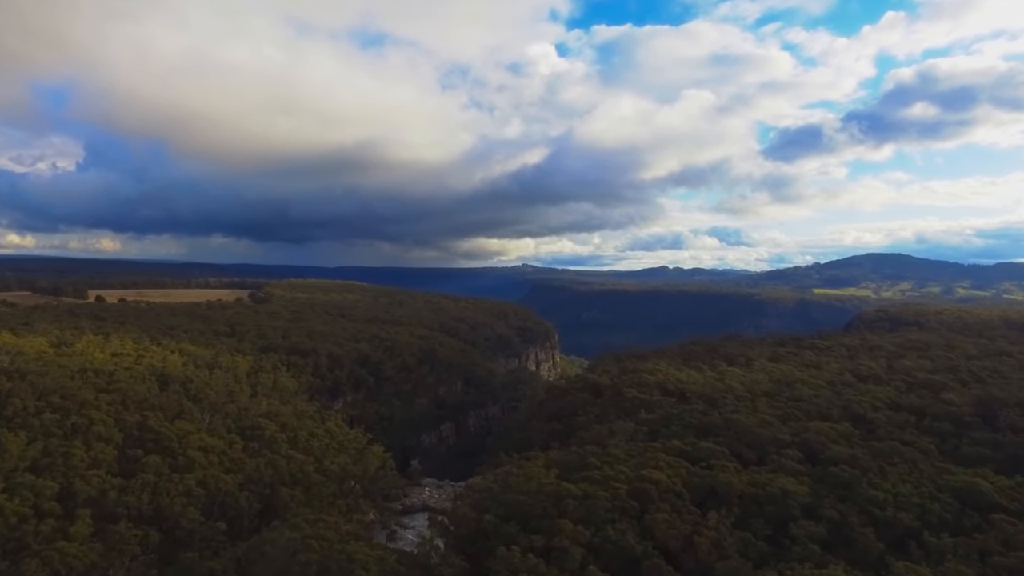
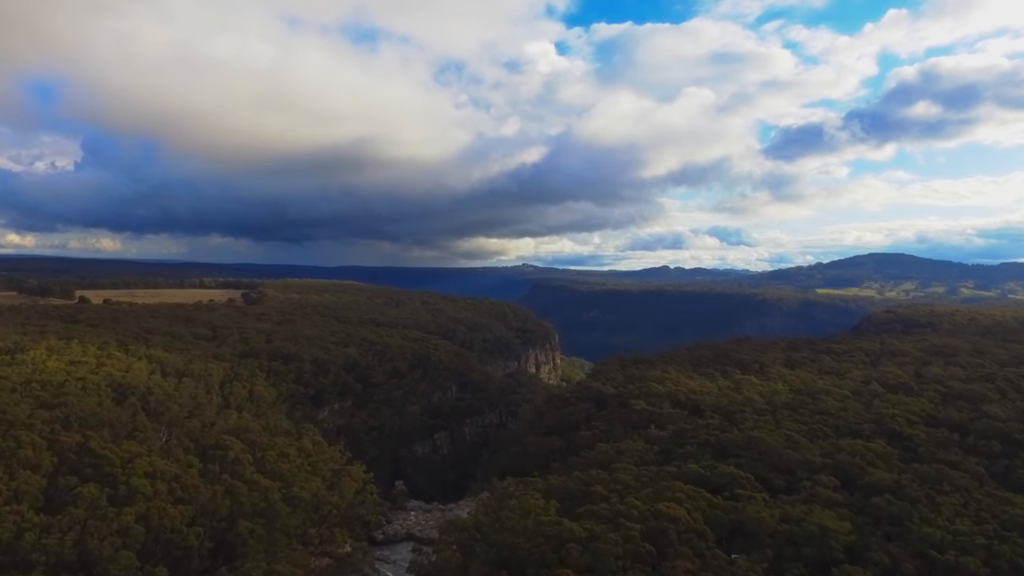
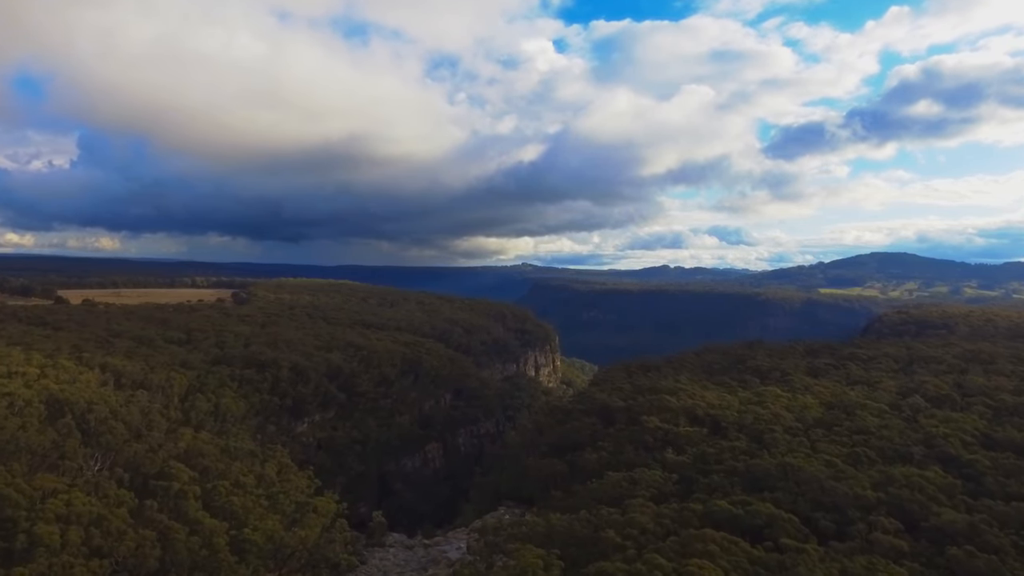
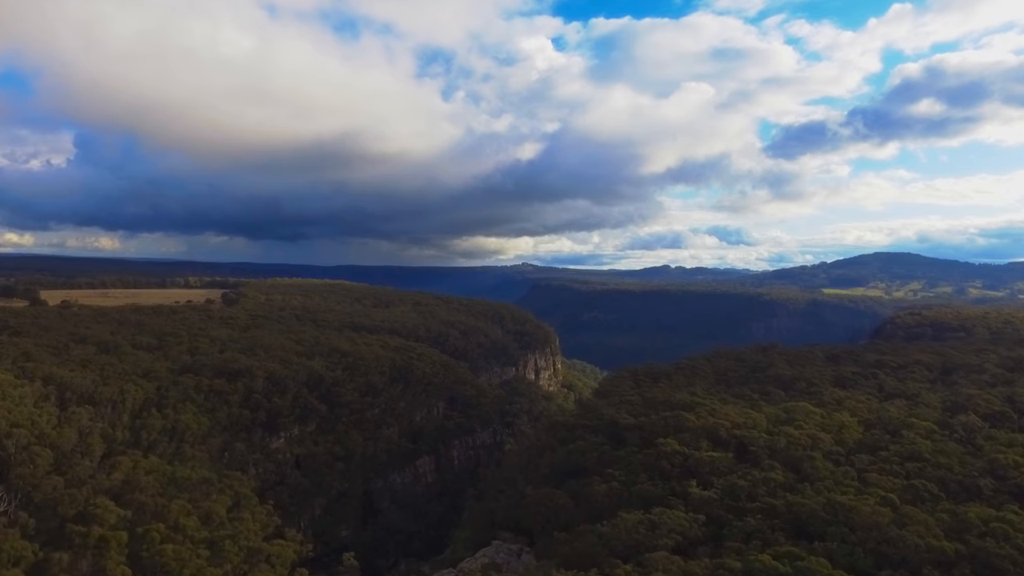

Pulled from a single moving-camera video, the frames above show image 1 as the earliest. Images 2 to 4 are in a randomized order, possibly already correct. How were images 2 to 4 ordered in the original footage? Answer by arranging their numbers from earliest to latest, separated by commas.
2, 3, 4
